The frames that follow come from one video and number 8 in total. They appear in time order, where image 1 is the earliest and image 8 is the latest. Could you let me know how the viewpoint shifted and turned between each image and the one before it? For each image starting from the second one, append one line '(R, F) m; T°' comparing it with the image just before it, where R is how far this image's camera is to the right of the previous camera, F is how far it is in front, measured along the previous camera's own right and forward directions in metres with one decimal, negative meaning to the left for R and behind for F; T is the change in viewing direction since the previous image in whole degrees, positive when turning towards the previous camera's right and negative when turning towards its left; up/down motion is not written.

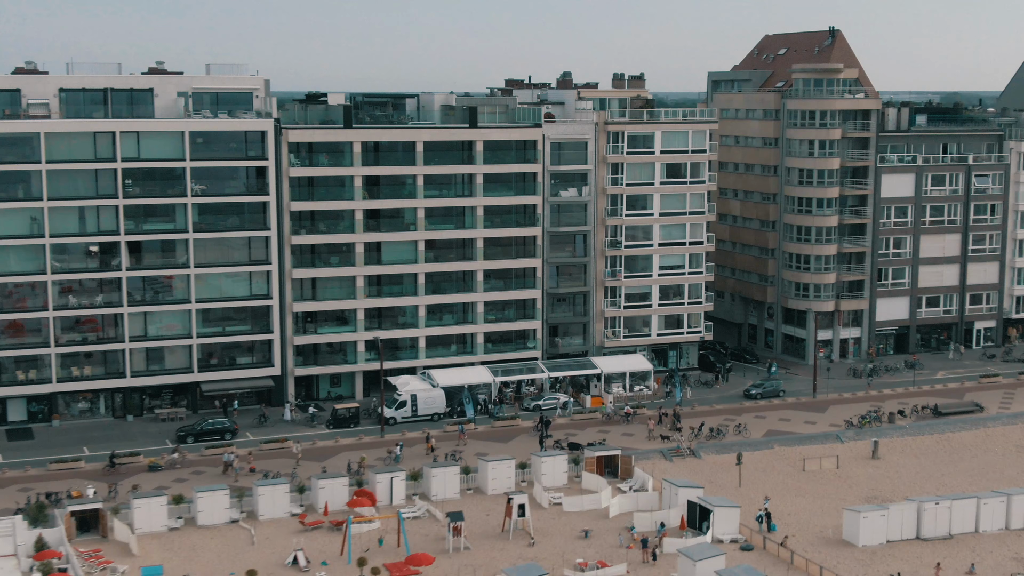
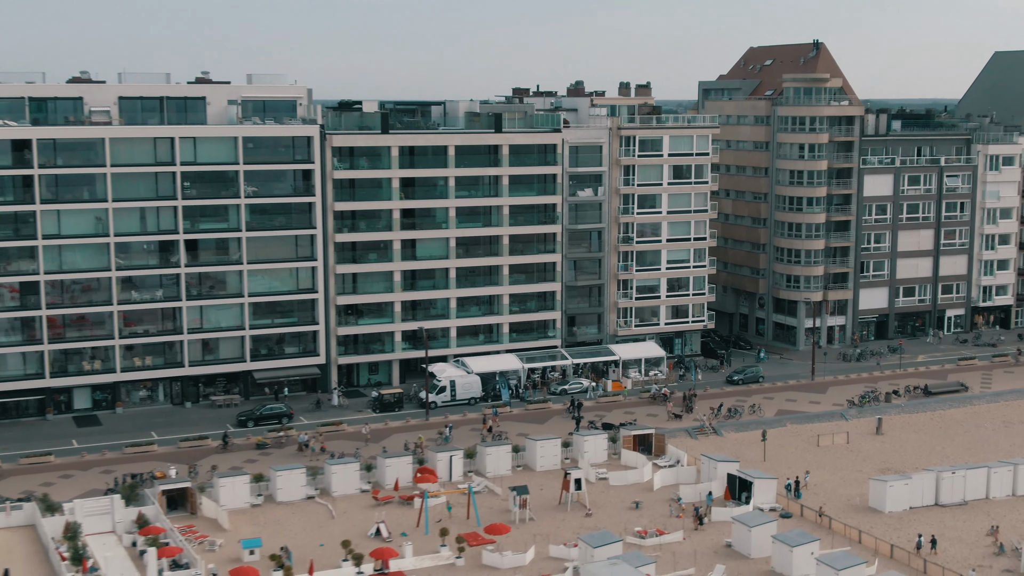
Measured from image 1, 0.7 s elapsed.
(-7.0, -6.1) m; +4°
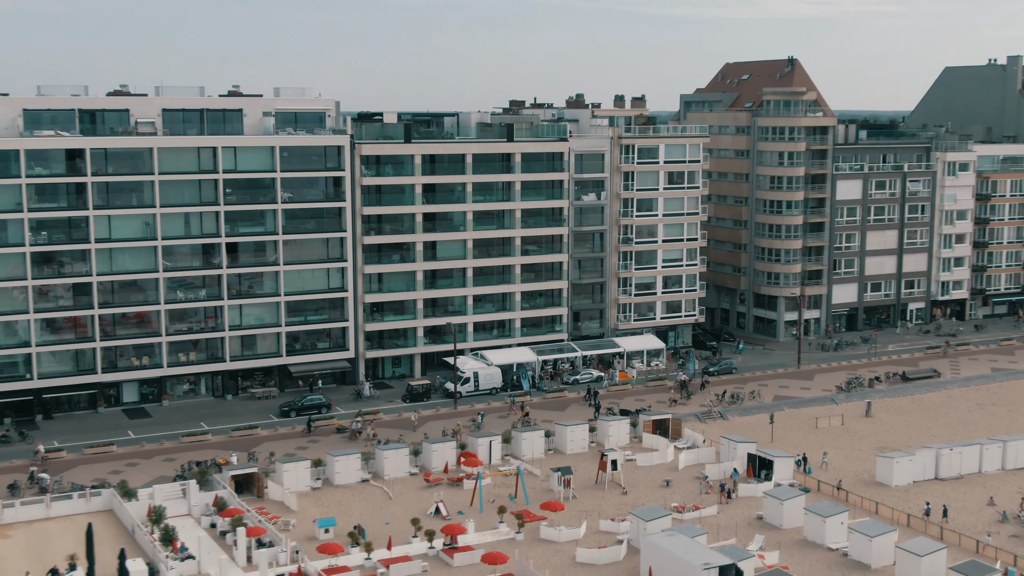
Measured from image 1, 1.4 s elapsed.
(-7.7, -6.1) m; +5°
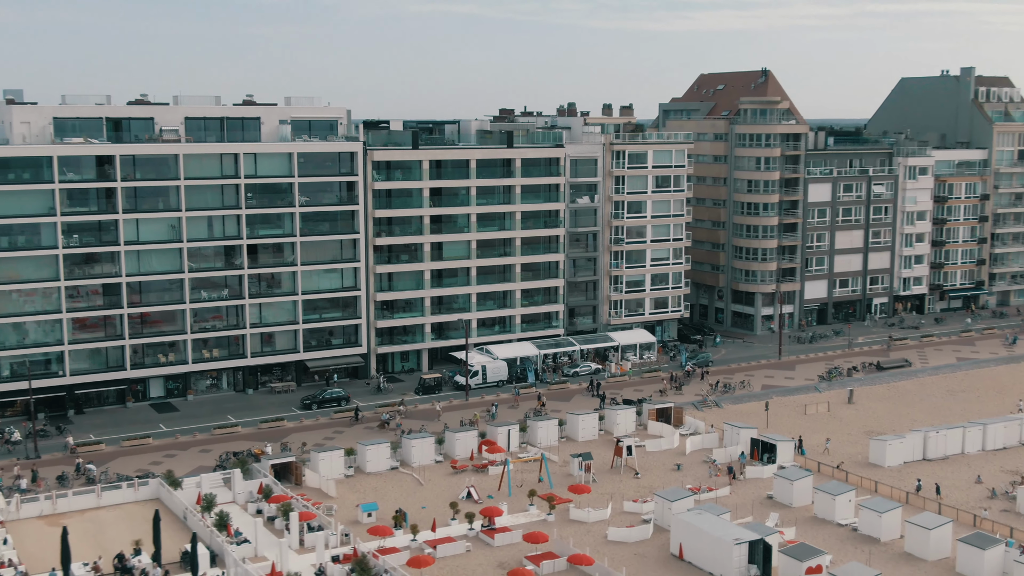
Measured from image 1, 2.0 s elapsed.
(-6.4, -5.0) m; +4°
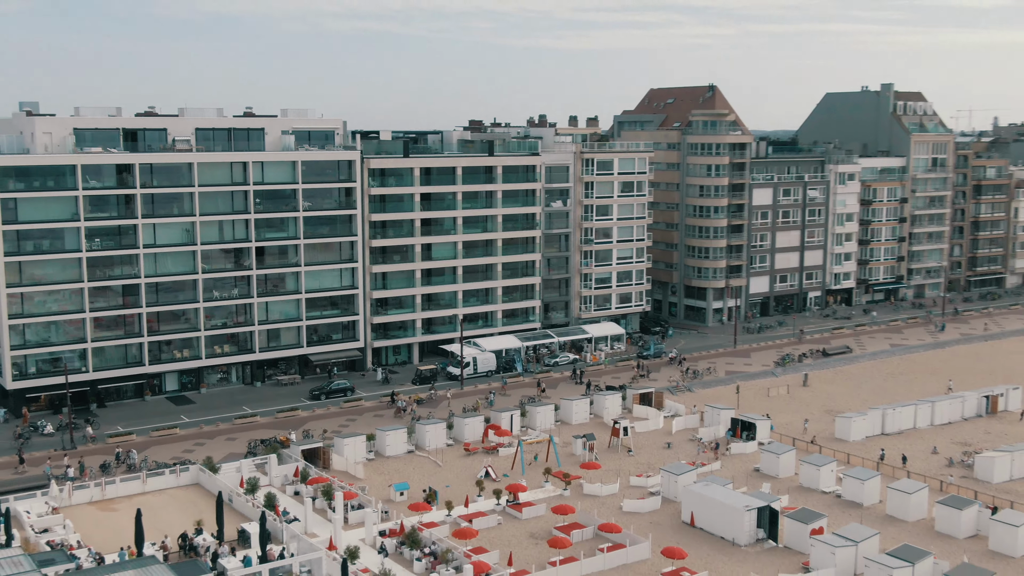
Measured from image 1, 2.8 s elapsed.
(-9.7, -7.3) m; +6°
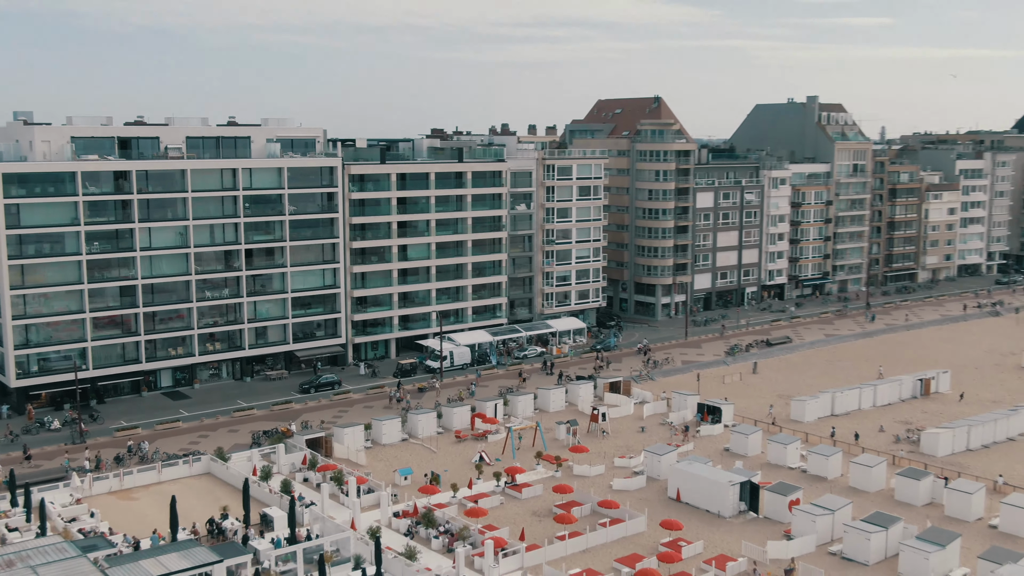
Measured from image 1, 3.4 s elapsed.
(-8.1, -6.2) m; +6°
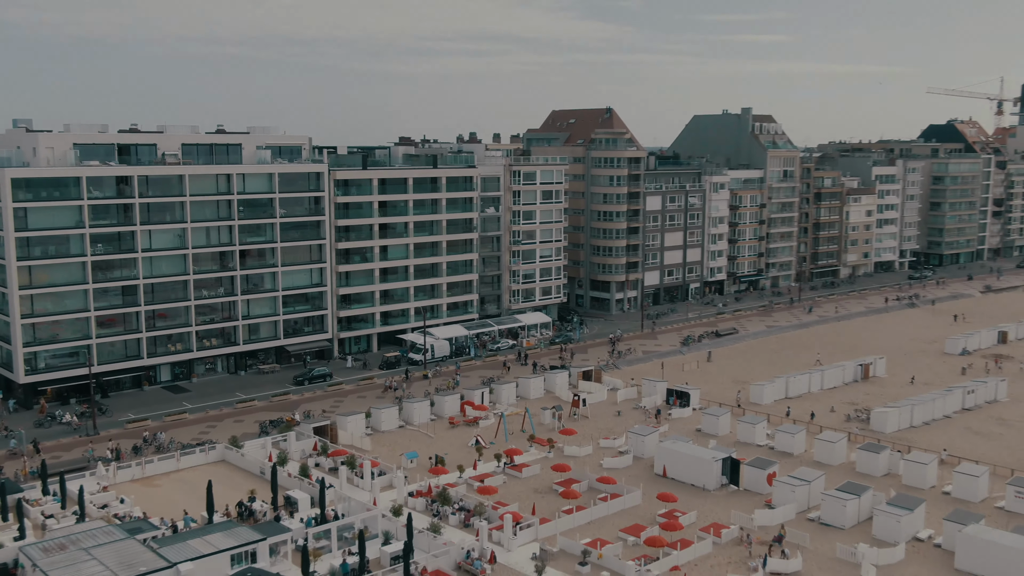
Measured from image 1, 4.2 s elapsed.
(-9.0, -6.7) m; +6°
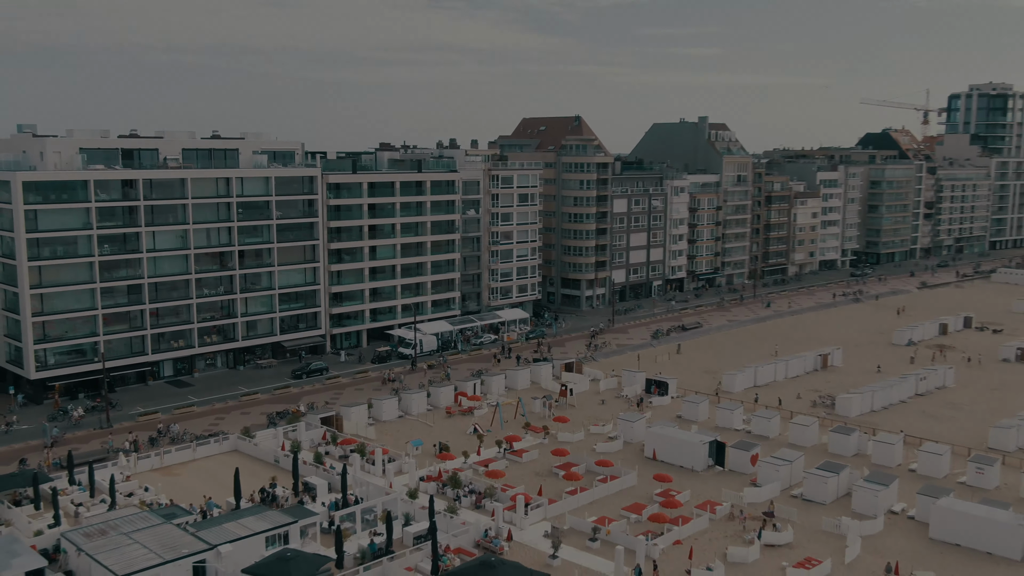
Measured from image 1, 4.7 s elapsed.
(-6.9, -5.6) m; +4°
